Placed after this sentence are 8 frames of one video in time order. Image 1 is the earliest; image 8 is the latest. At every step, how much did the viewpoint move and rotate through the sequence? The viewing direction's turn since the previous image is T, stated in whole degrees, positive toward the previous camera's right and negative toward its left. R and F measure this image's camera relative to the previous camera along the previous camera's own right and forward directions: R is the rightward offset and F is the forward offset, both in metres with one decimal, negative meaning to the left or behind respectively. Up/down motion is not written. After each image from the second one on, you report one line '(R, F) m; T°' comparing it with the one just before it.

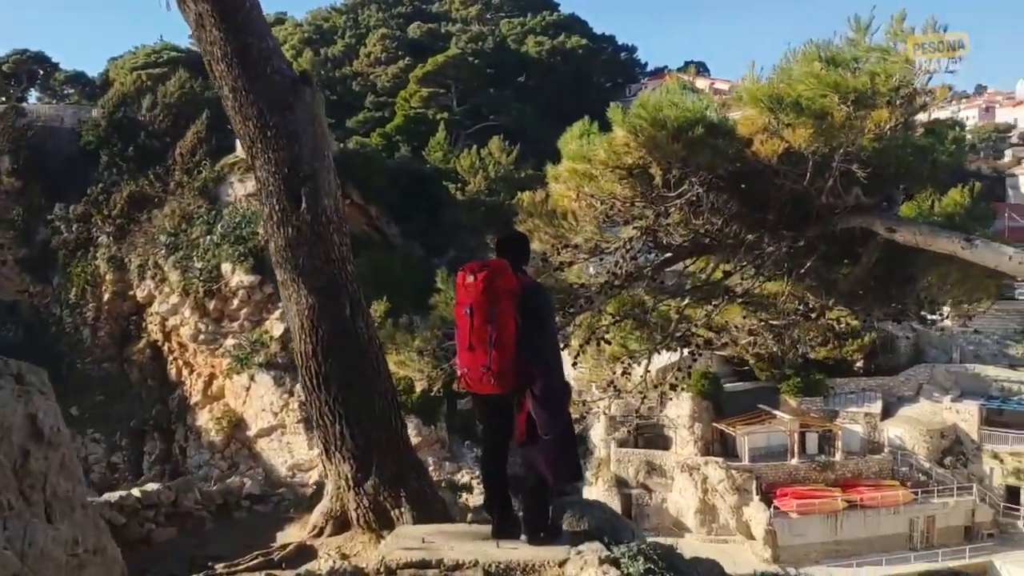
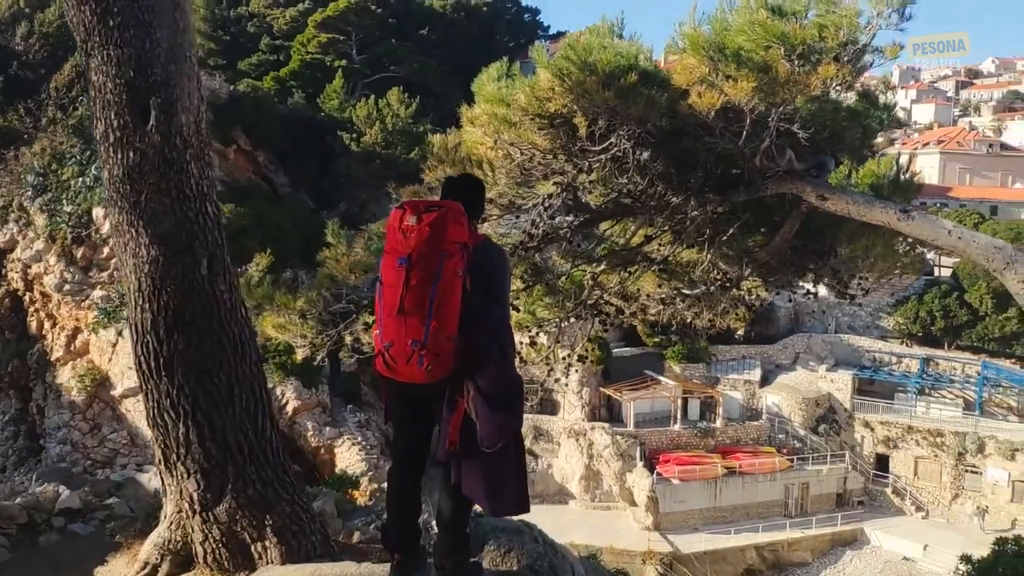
(-0.1, +0.8) m; +7°
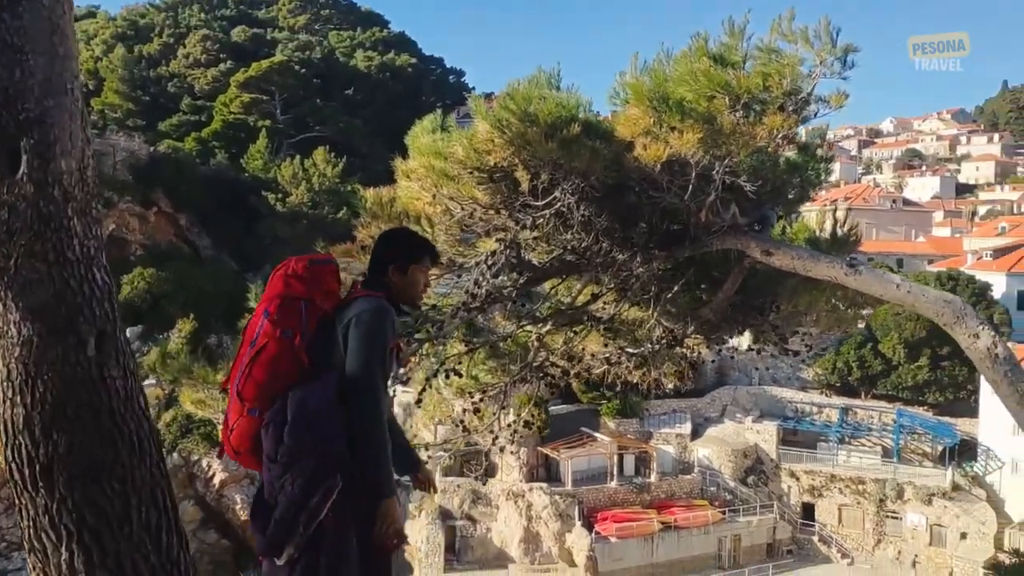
(-0.1, +0.4) m; +5°
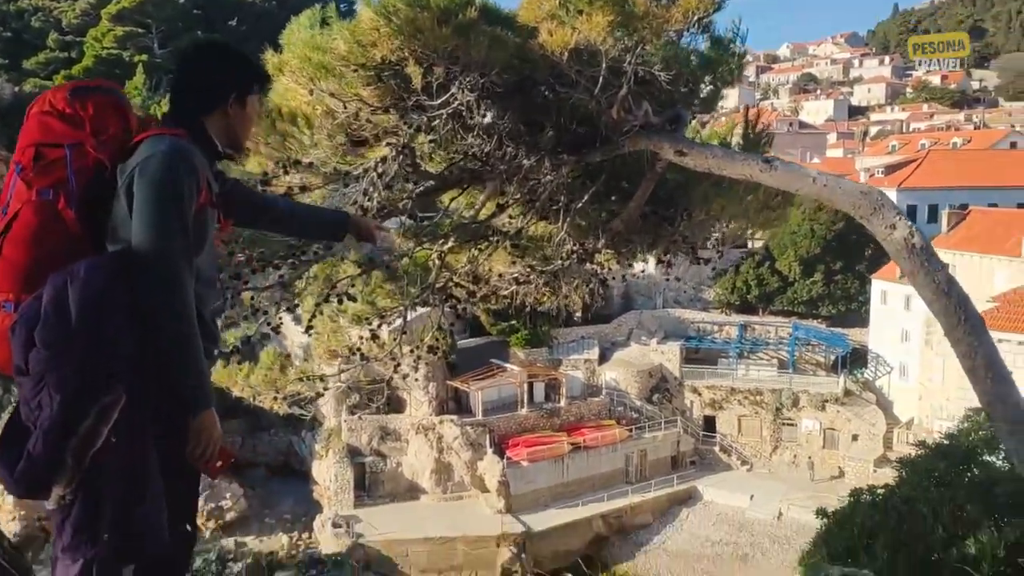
(0.0, +0.6) m; +6°
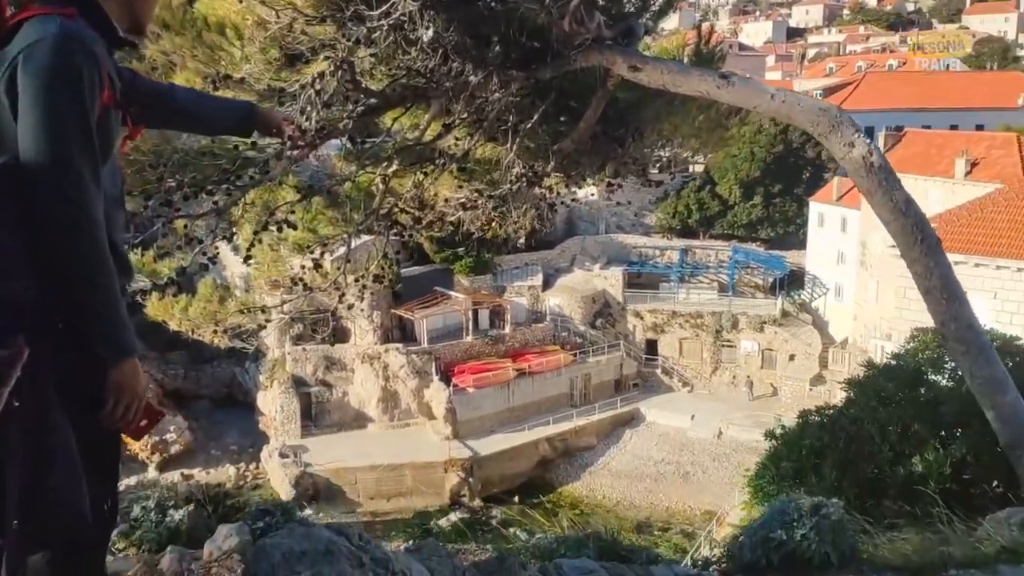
(0.0, +0.2) m; +4°
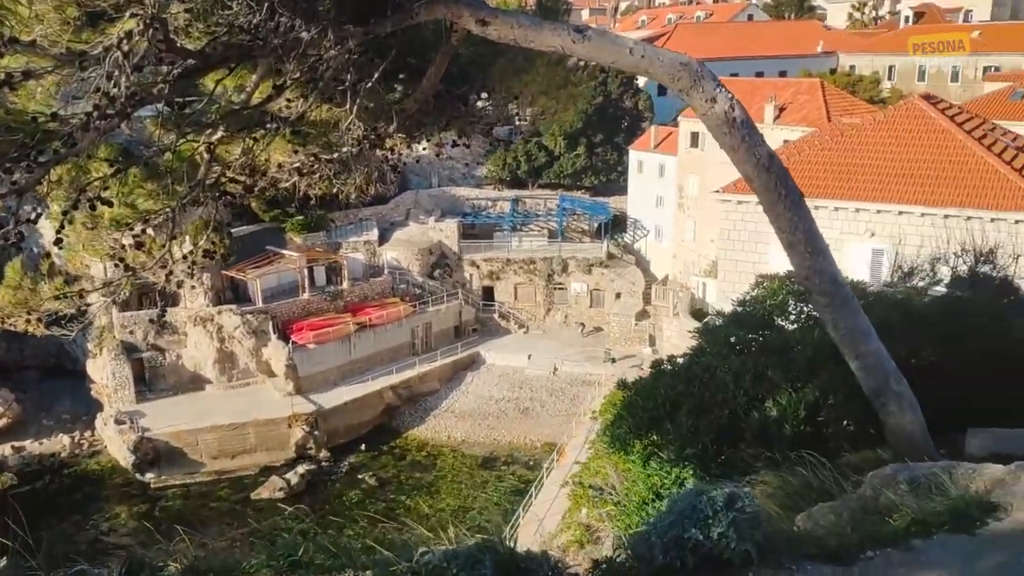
(-0.1, +0.4) m; +11°
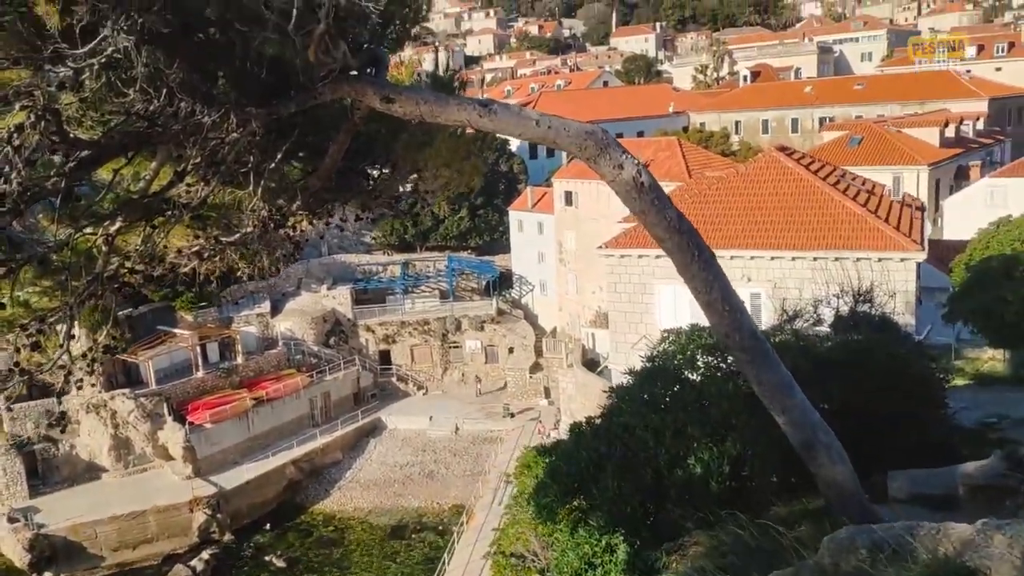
(-0.2, +0.1) m; +7°
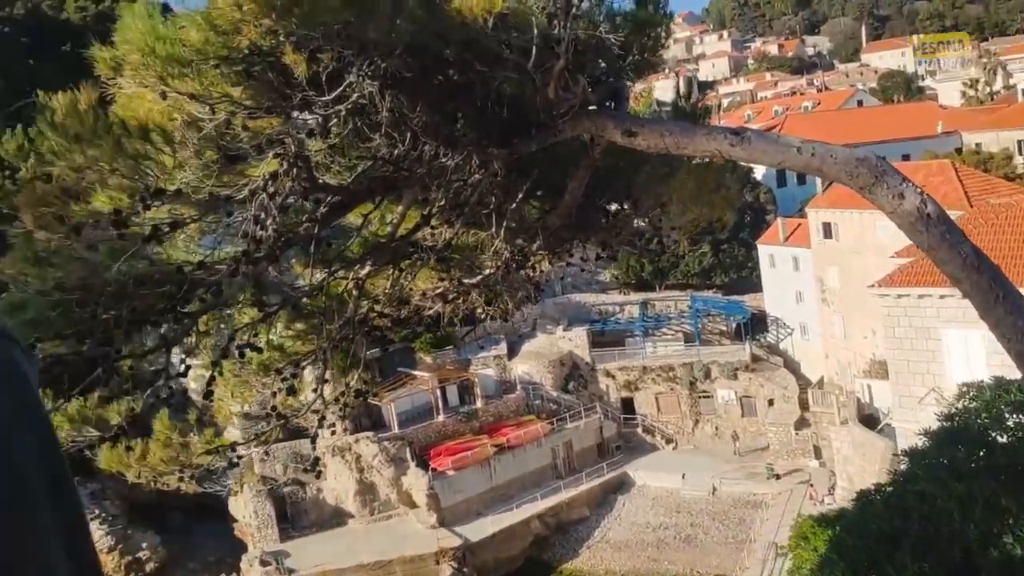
(-0.1, +0.4) m; -15°
